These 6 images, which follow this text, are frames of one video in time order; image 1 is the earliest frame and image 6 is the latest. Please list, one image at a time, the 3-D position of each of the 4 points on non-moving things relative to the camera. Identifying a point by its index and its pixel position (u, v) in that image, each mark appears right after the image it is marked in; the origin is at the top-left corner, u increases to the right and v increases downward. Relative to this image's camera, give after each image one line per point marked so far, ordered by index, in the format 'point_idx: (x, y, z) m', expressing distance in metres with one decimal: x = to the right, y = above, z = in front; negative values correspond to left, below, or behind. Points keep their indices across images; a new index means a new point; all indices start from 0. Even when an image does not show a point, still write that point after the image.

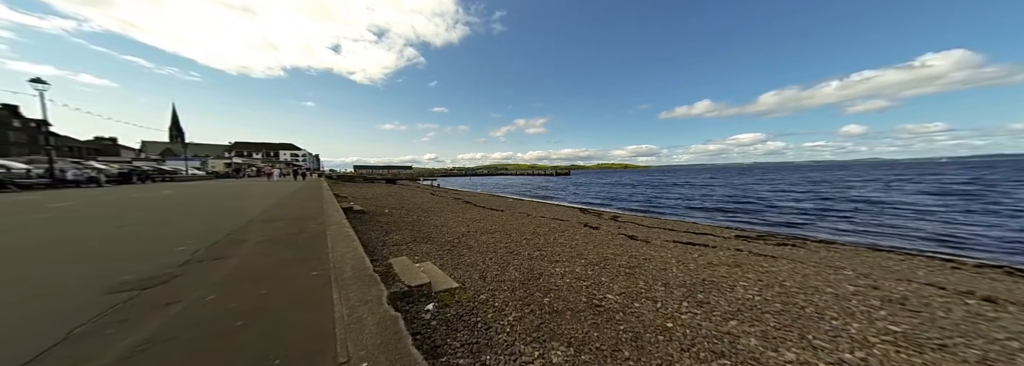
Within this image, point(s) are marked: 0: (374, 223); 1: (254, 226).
0: (-5.1, -1.5, +9.1) m
1: (-6.0, -1.0, +5.7) m
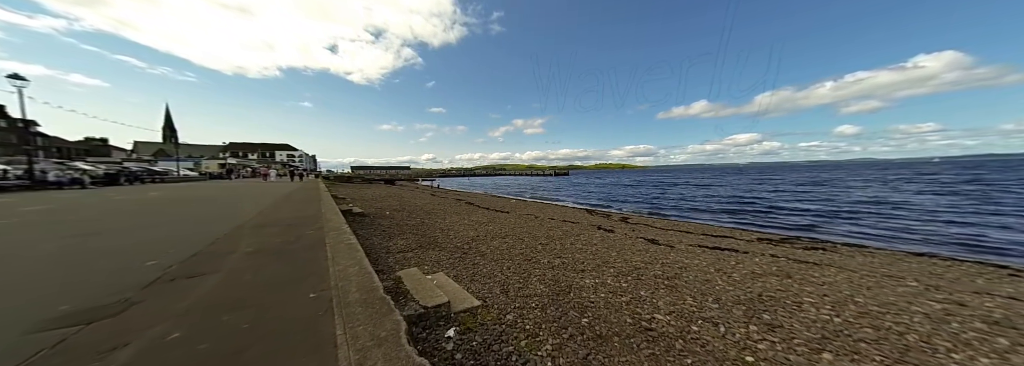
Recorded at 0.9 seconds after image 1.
0: (-4.7, -1.6, +8.6) m
1: (-5.6, -1.0, +5.1) m
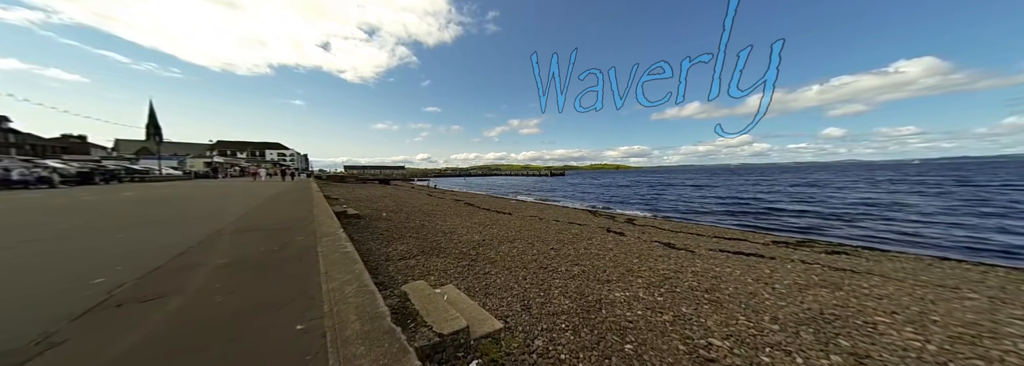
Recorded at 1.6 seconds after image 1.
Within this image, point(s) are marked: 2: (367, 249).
0: (-4.5, -1.6, +8.0) m
1: (-5.3, -1.0, +4.5) m
2: (-3.5, -1.6, +5.9) m
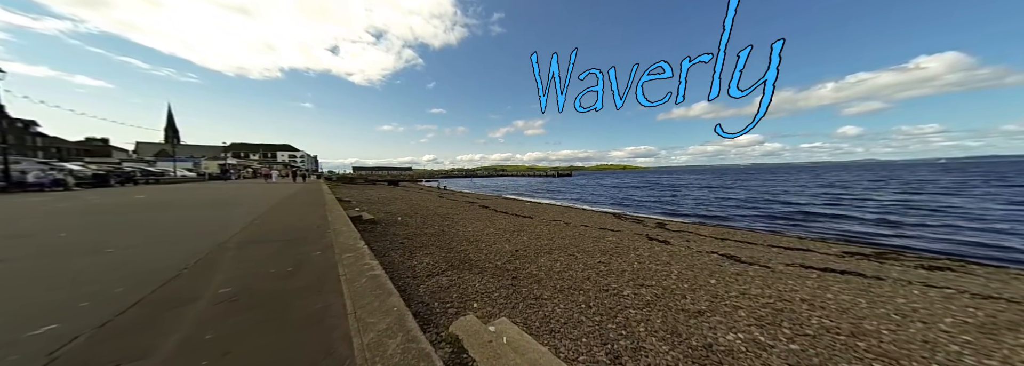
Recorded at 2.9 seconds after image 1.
0: (-3.6, -1.7, +7.3) m
1: (-4.4, -1.1, +3.8) m
2: (-2.6, -1.7, +5.2) m
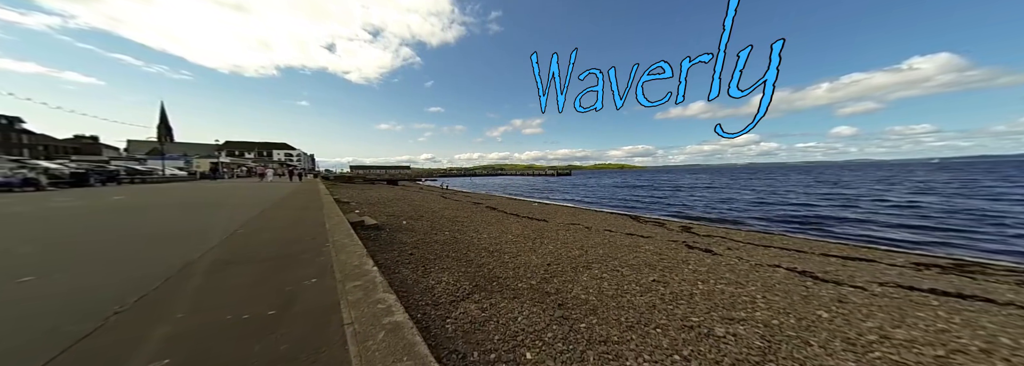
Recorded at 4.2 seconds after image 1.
0: (-2.9, -1.7, +6.3) m
1: (-3.7, -1.2, +2.9) m
2: (-1.9, -1.8, +4.2) m
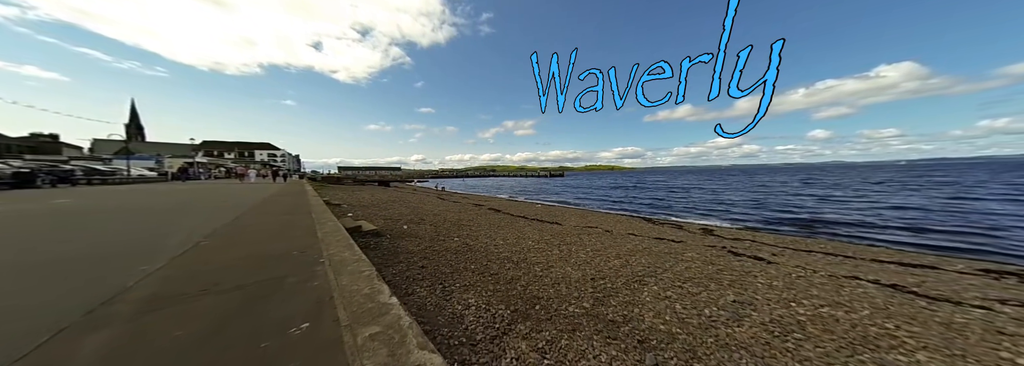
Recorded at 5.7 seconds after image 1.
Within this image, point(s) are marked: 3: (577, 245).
0: (-2.2, -1.7, +5.3) m
1: (-2.9, -1.1, +1.8) m
2: (-1.2, -1.7, +3.2) m
3: (+1.8, -1.8, +6.9) m
